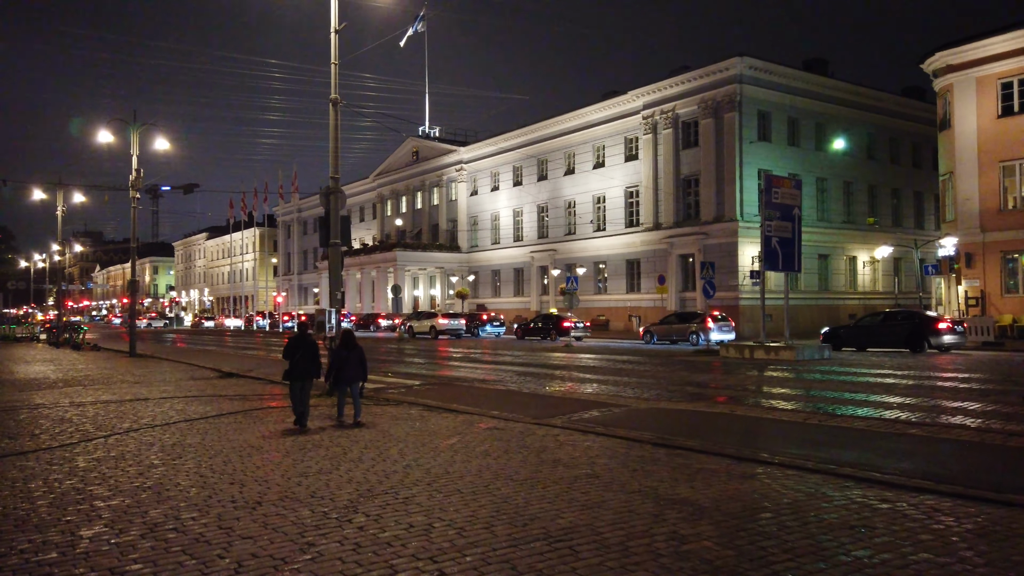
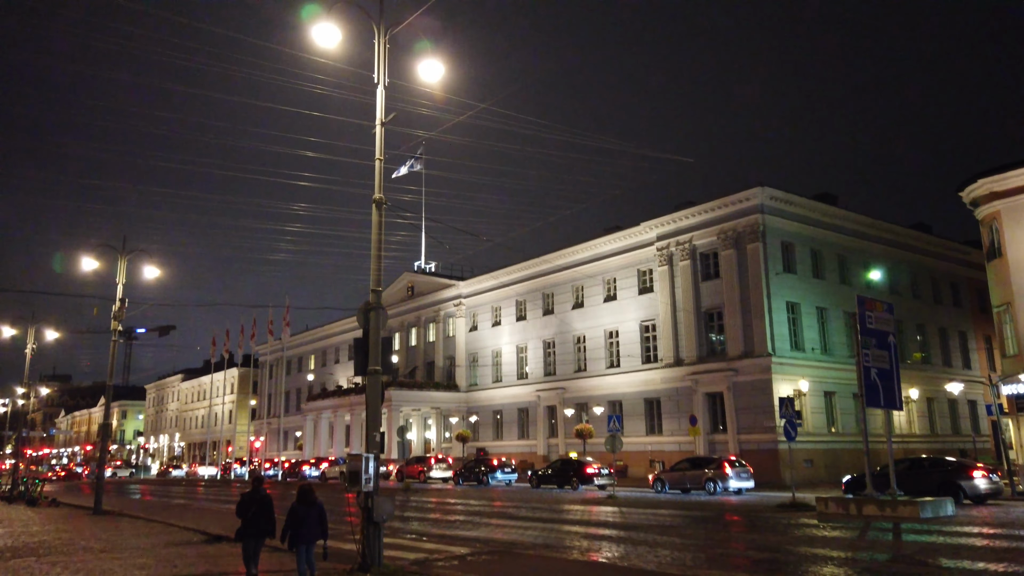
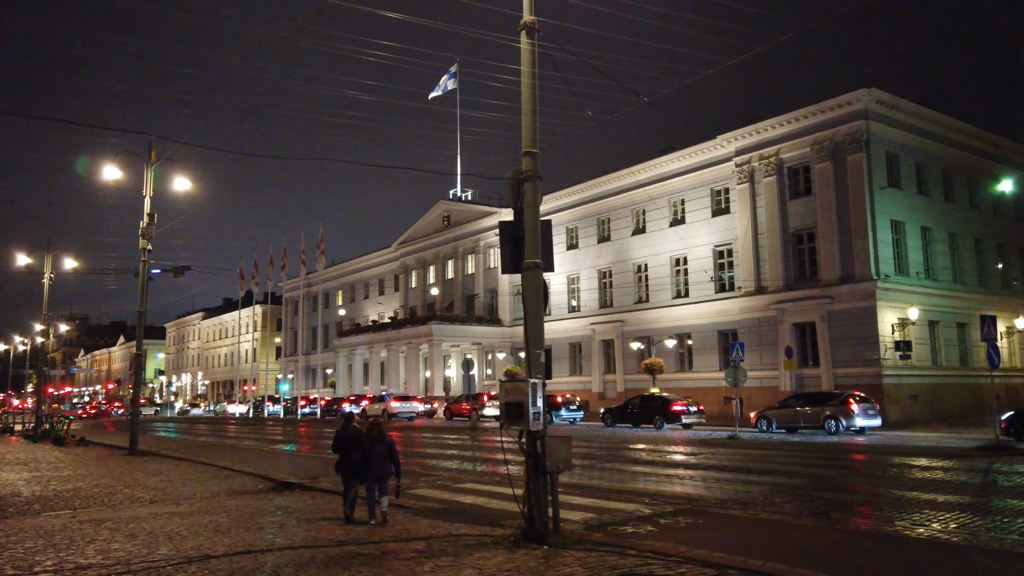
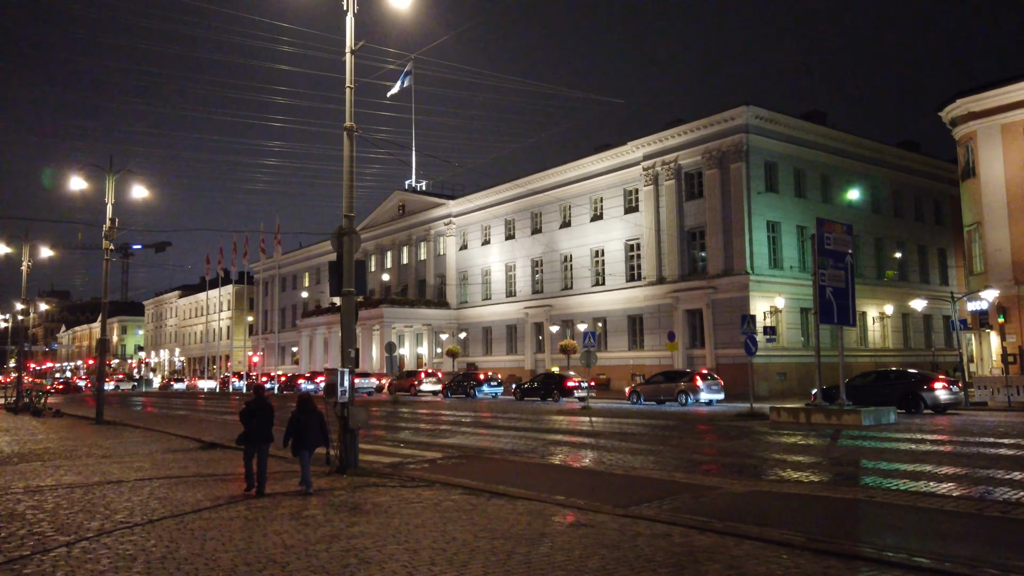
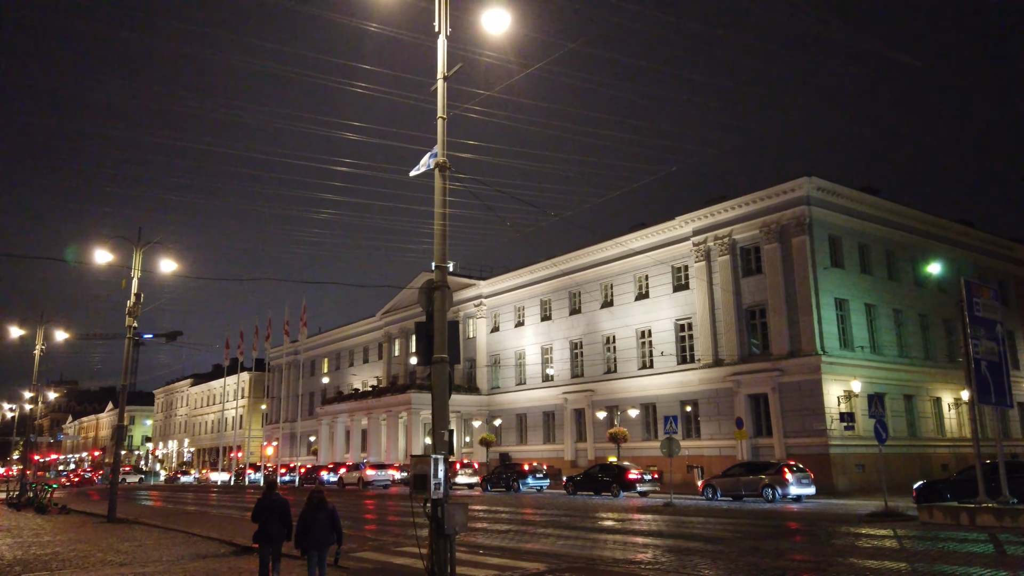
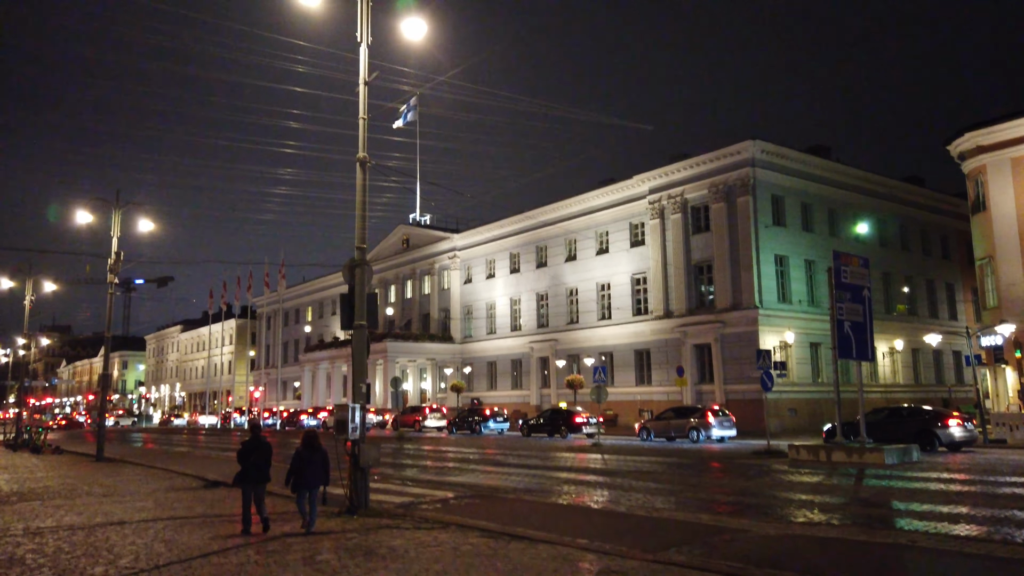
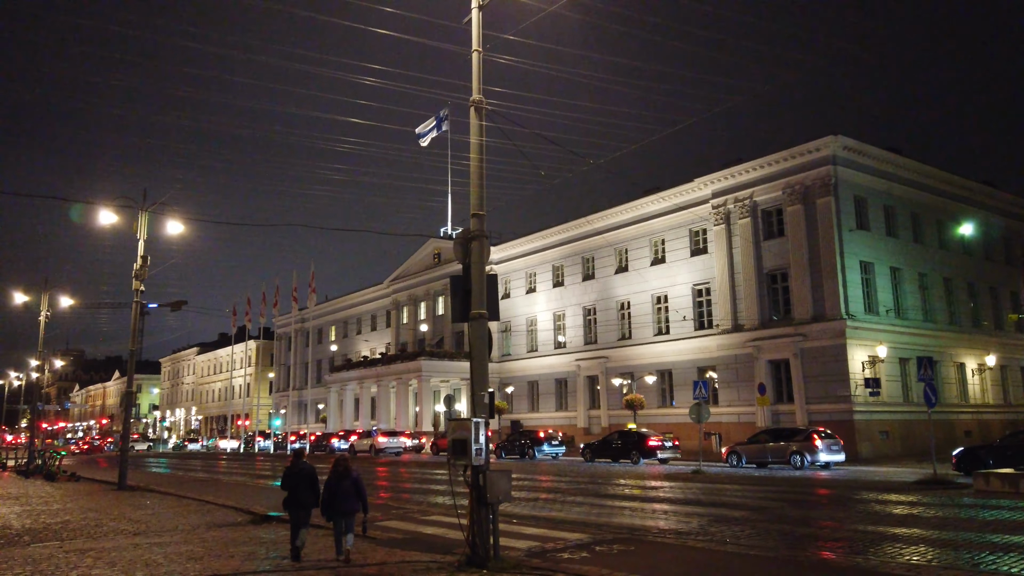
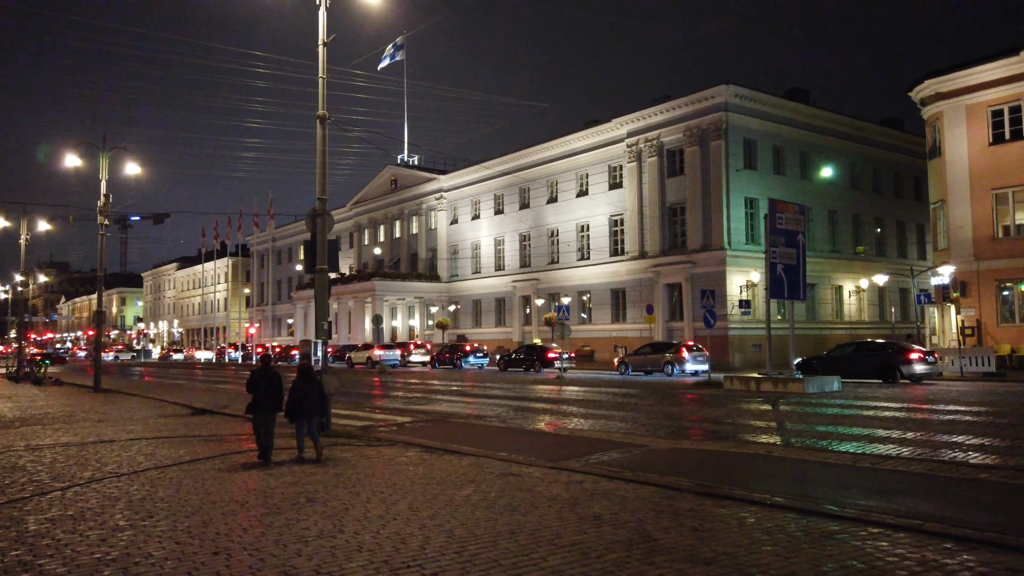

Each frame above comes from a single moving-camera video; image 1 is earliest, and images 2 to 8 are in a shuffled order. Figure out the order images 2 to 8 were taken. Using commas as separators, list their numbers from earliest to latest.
8, 4, 6, 2, 5, 7, 3
